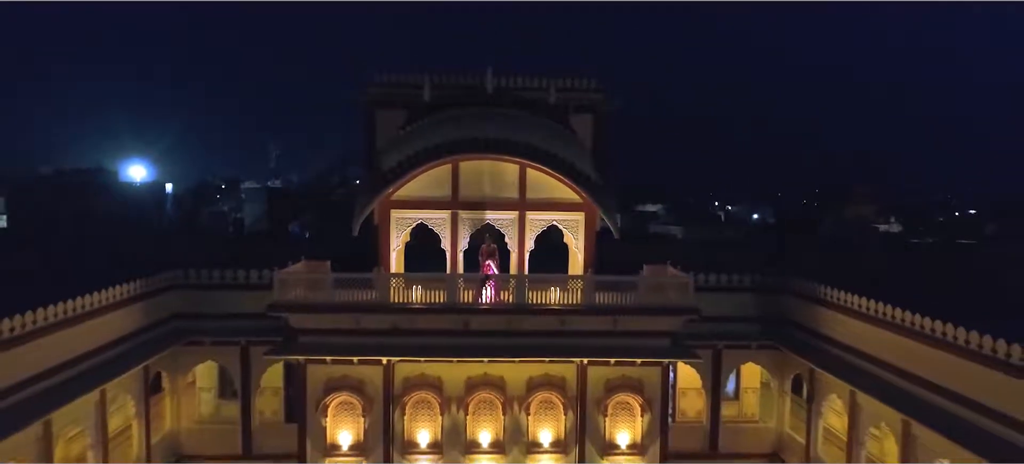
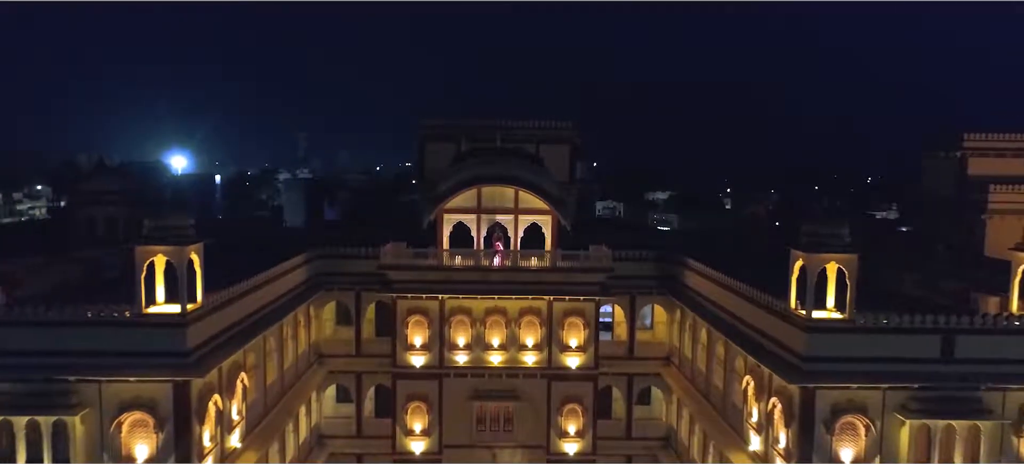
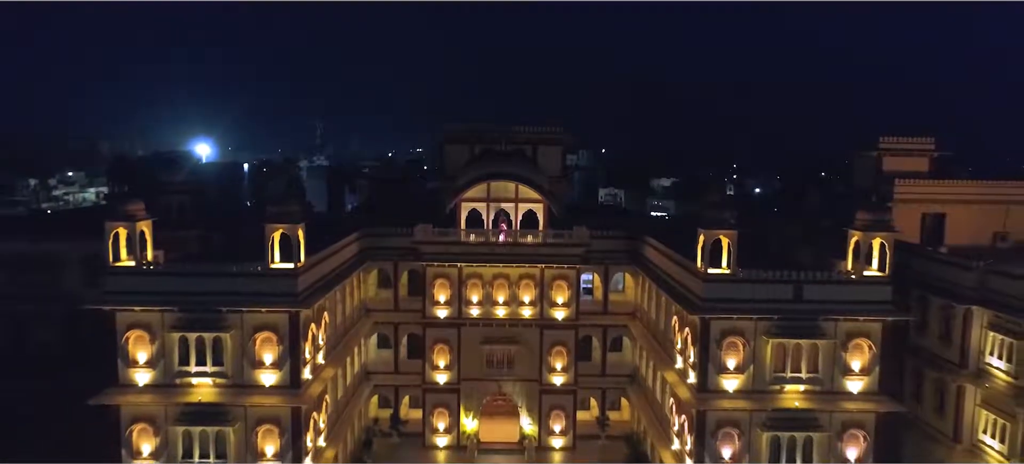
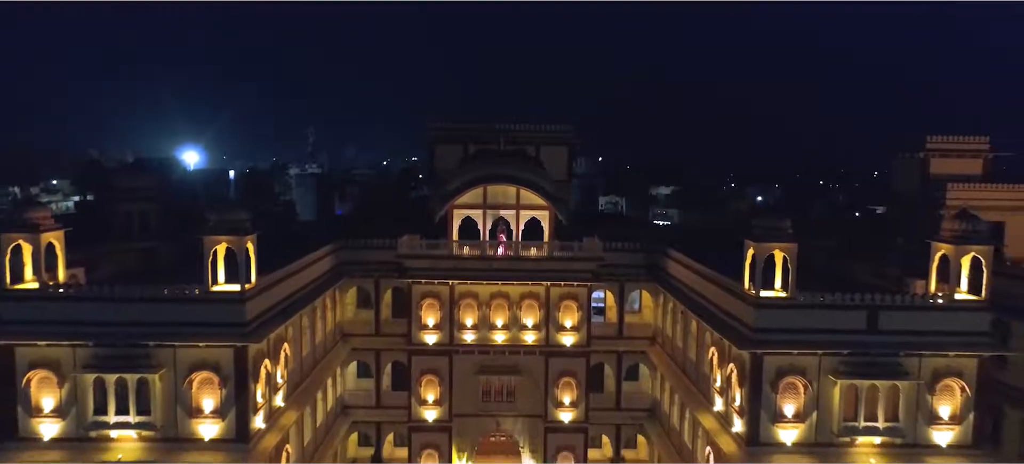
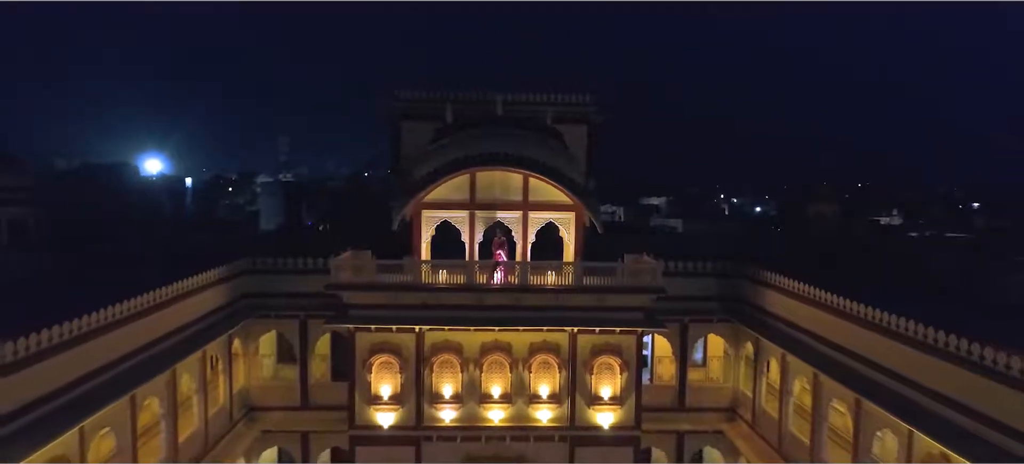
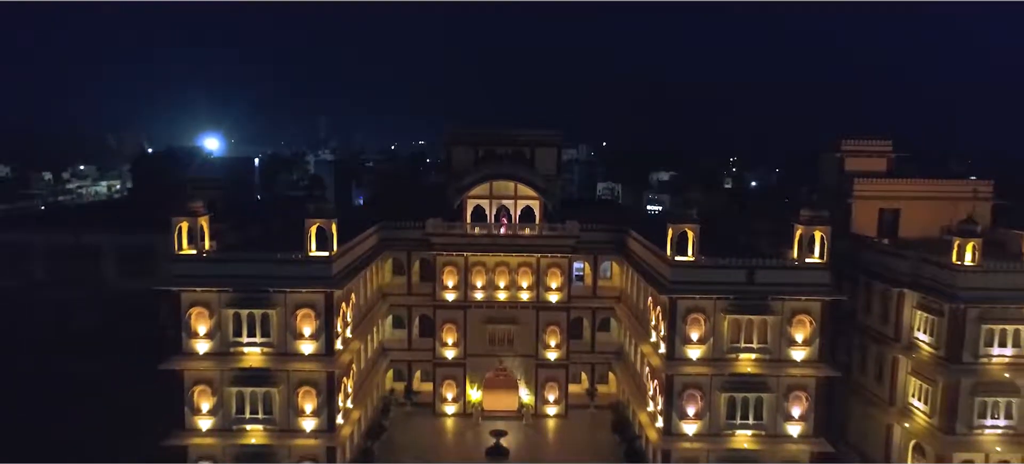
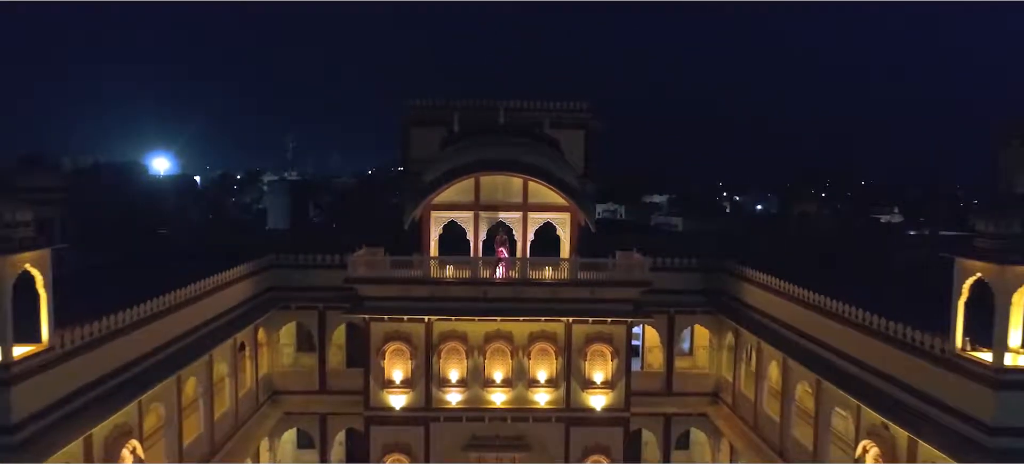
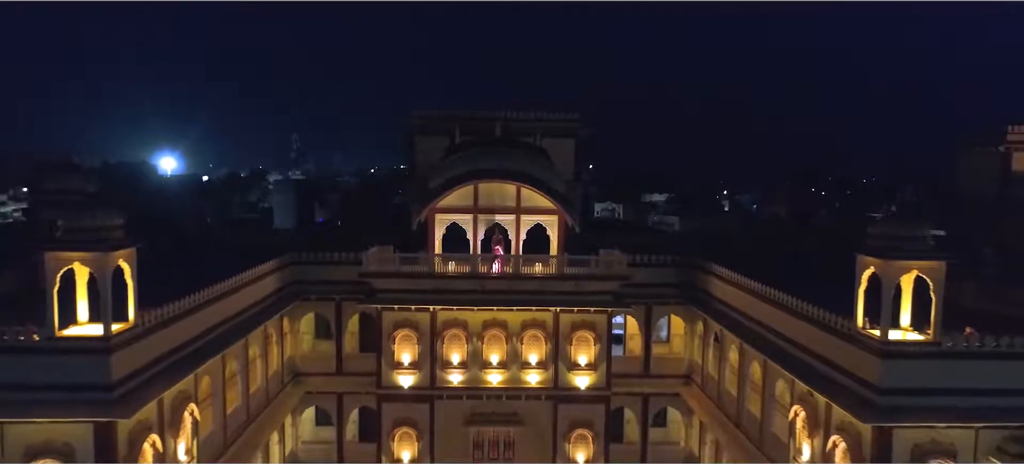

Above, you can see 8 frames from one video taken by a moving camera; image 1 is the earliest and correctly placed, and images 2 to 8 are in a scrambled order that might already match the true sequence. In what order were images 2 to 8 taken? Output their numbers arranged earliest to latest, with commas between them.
5, 7, 8, 2, 4, 3, 6
